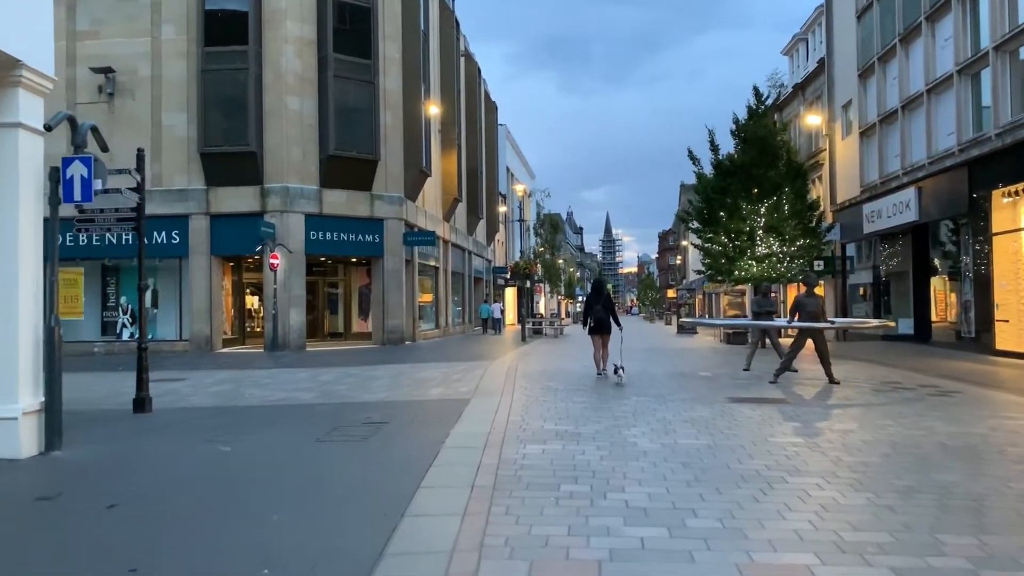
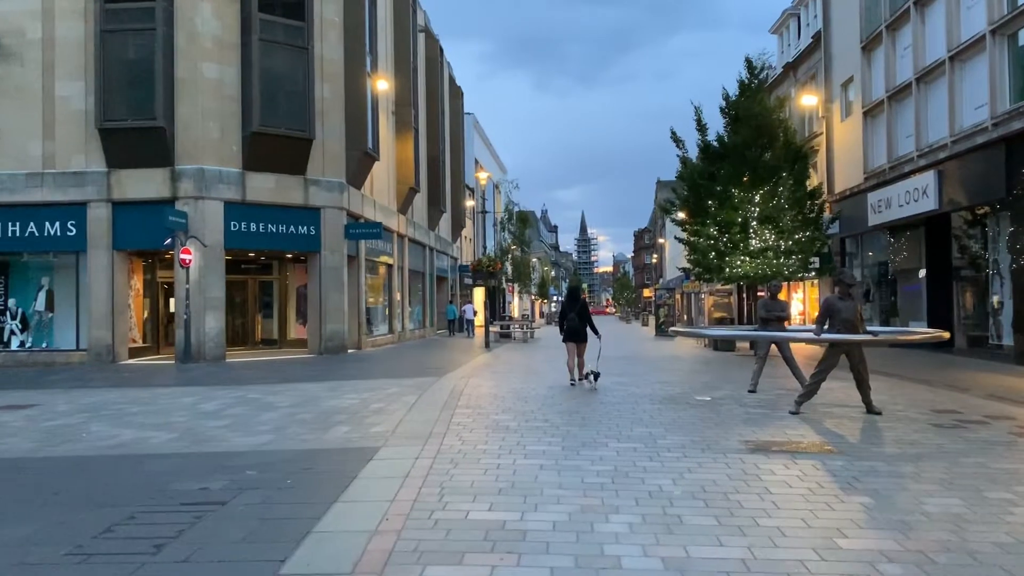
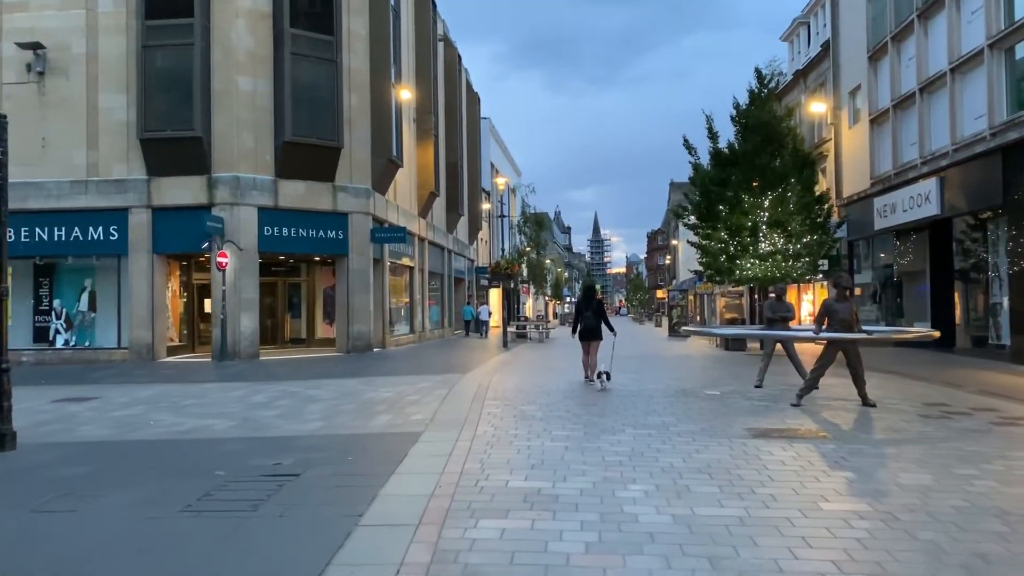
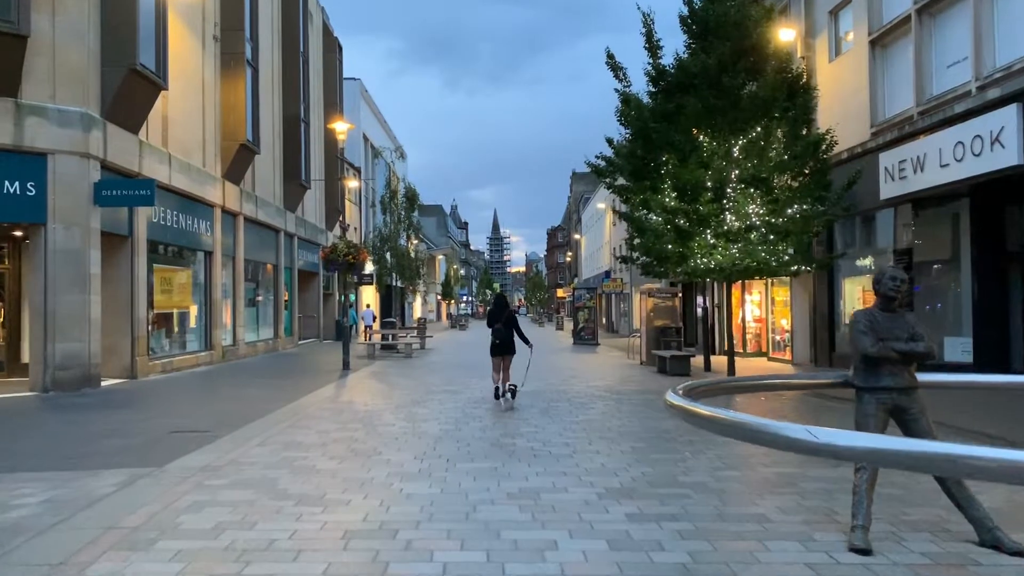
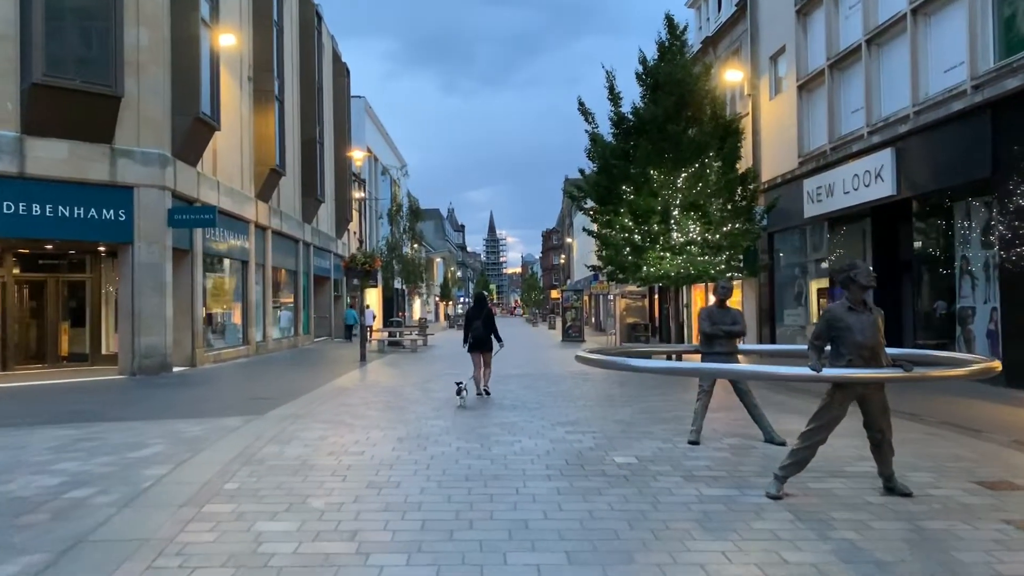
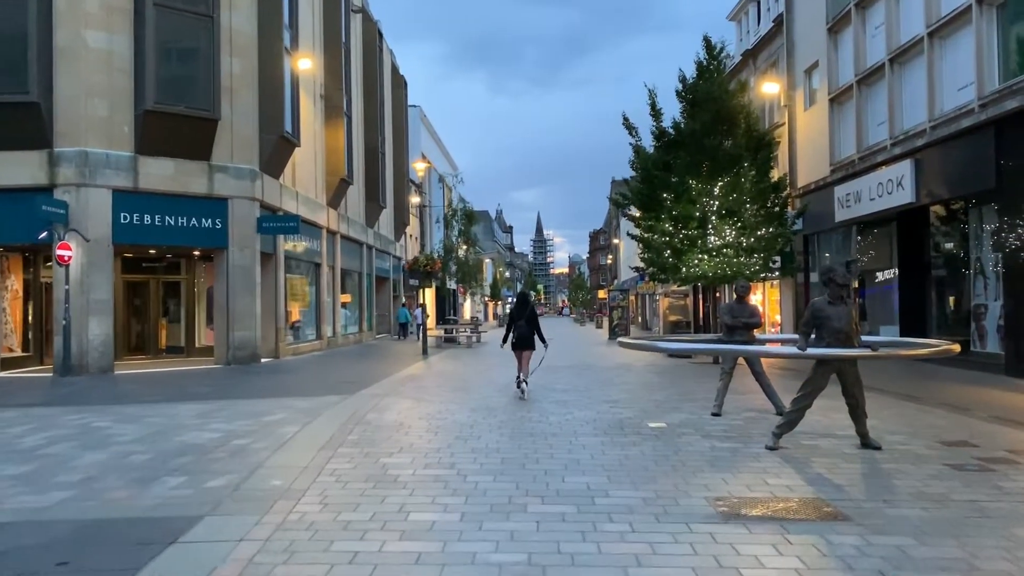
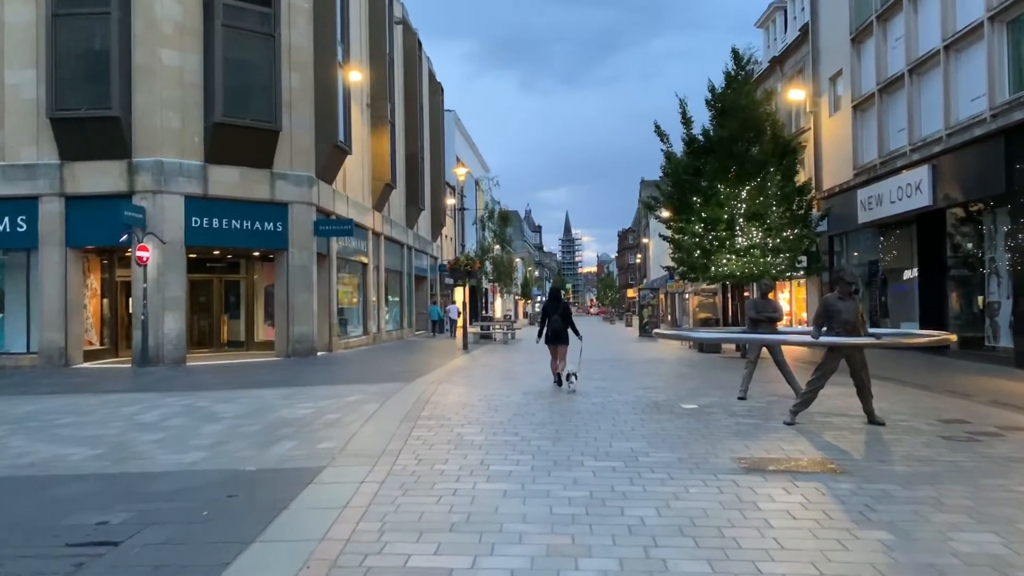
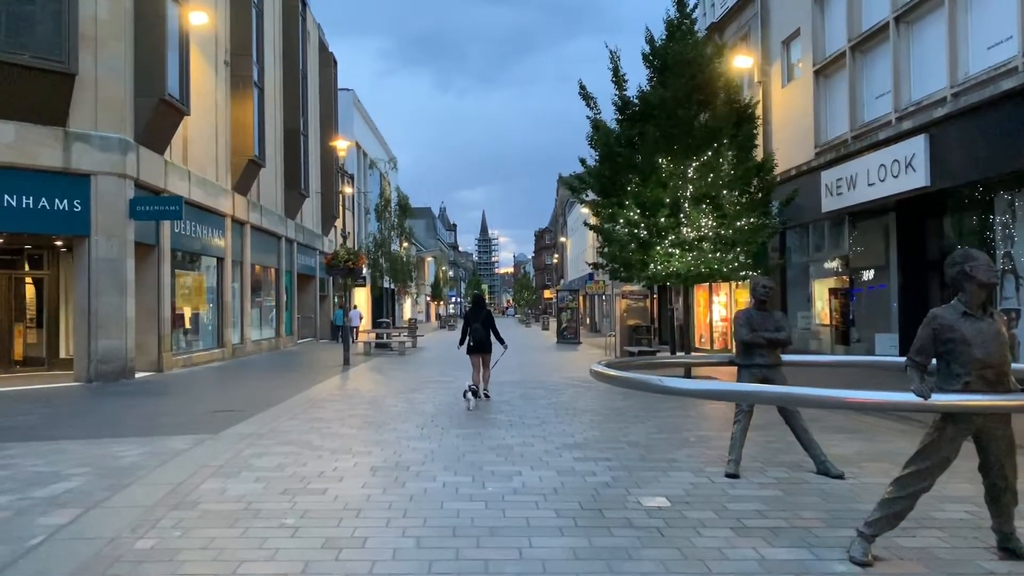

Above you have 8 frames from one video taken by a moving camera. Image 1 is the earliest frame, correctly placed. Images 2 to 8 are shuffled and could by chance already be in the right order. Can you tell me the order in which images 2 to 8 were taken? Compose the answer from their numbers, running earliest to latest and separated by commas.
3, 2, 7, 6, 5, 8, 4
